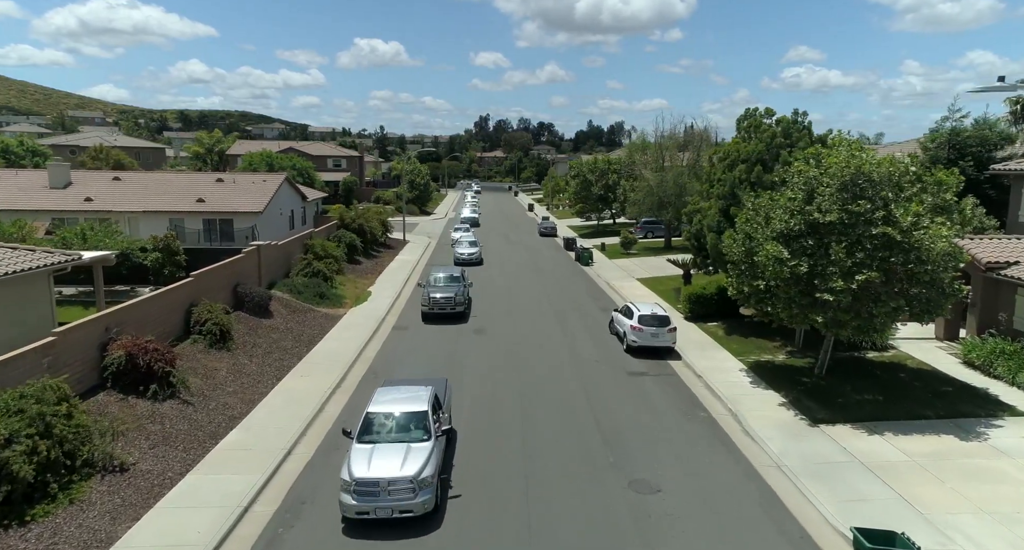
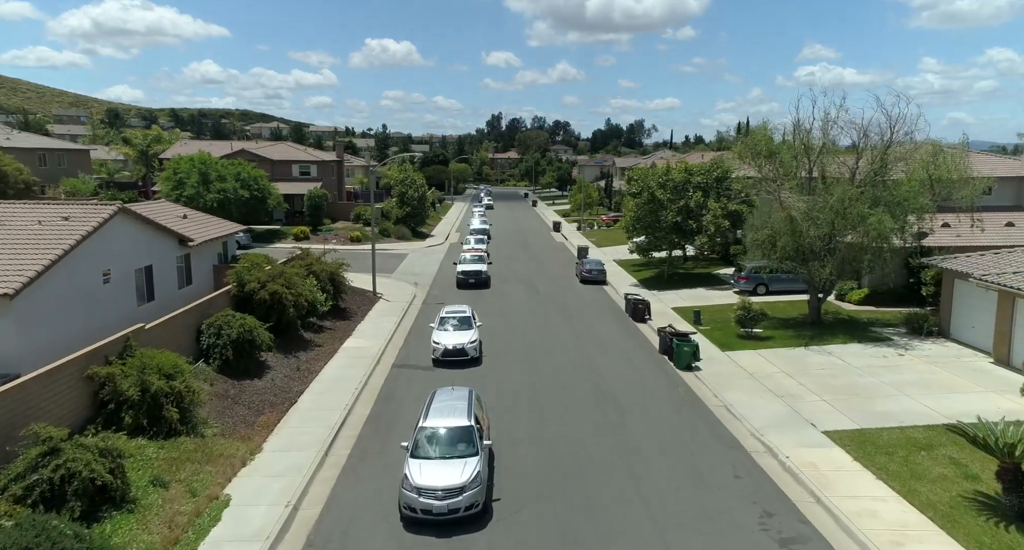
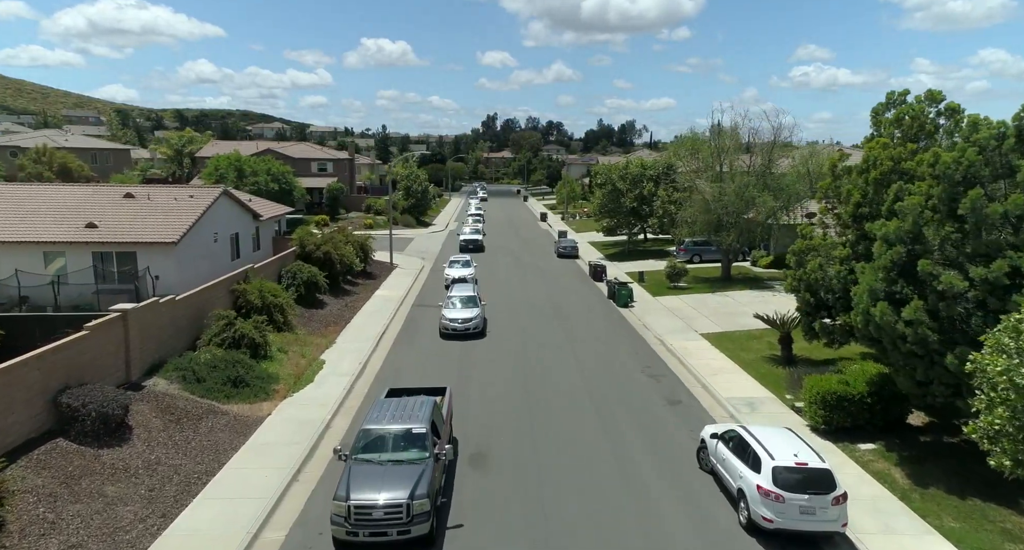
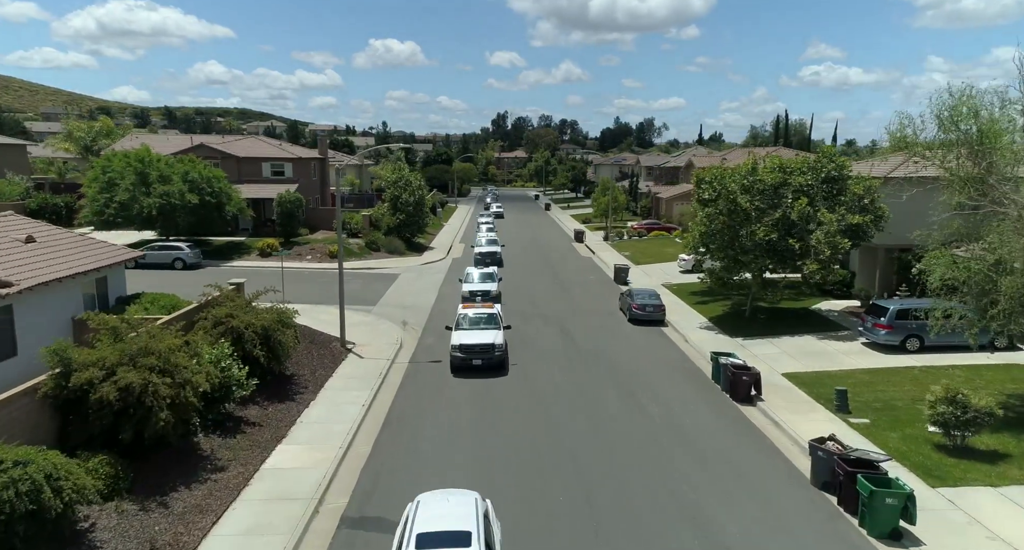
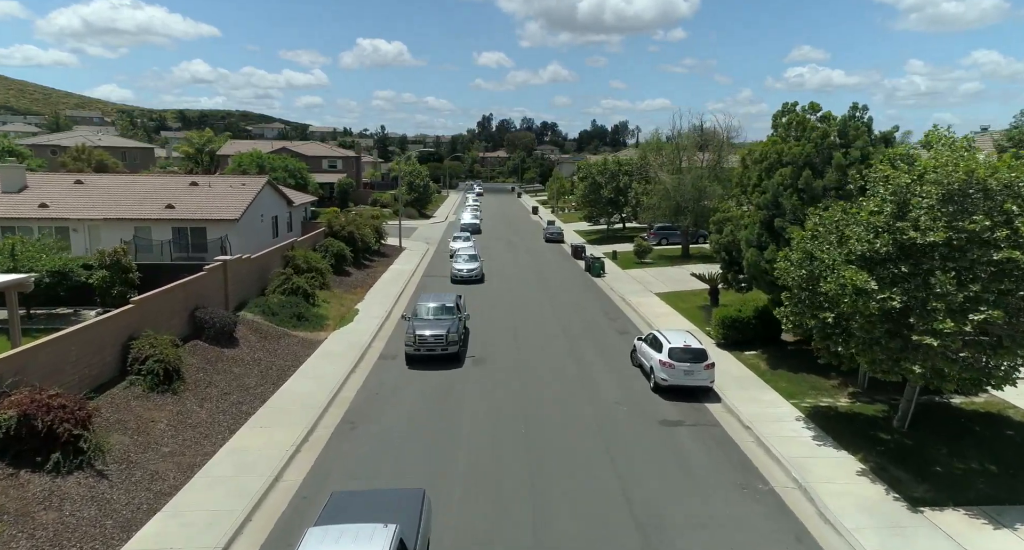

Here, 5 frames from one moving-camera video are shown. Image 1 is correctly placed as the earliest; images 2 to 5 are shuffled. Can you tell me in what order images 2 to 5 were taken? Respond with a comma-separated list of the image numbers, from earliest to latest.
5, 3, 2, 4
